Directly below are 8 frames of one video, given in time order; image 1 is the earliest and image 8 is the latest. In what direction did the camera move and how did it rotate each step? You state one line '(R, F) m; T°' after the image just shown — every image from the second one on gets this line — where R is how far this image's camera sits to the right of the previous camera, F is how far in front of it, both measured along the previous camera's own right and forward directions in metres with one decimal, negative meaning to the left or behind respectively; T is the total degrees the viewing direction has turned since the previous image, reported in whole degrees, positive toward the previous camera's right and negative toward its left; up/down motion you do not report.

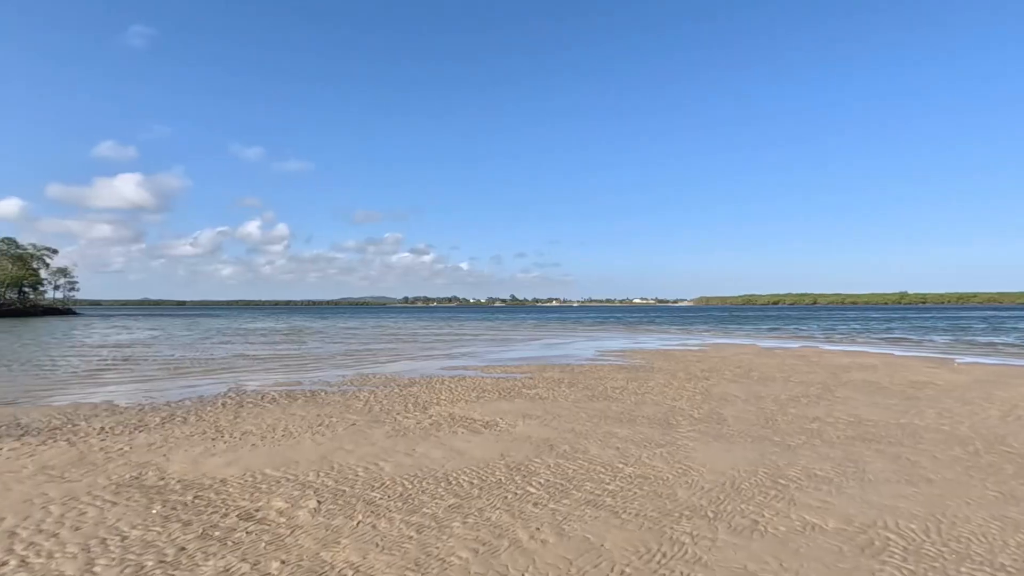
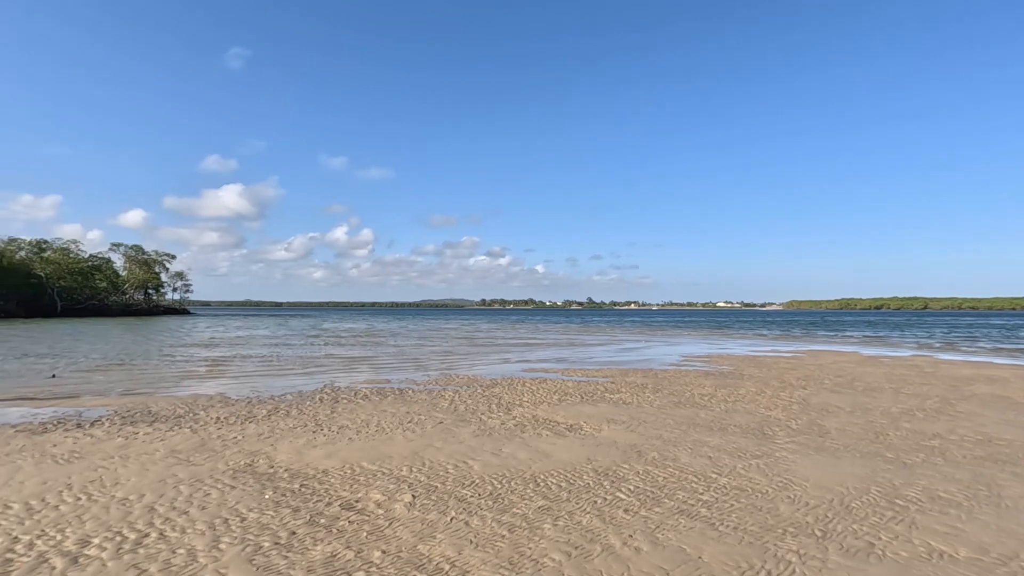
(-0.2, 0.0) m; -8°
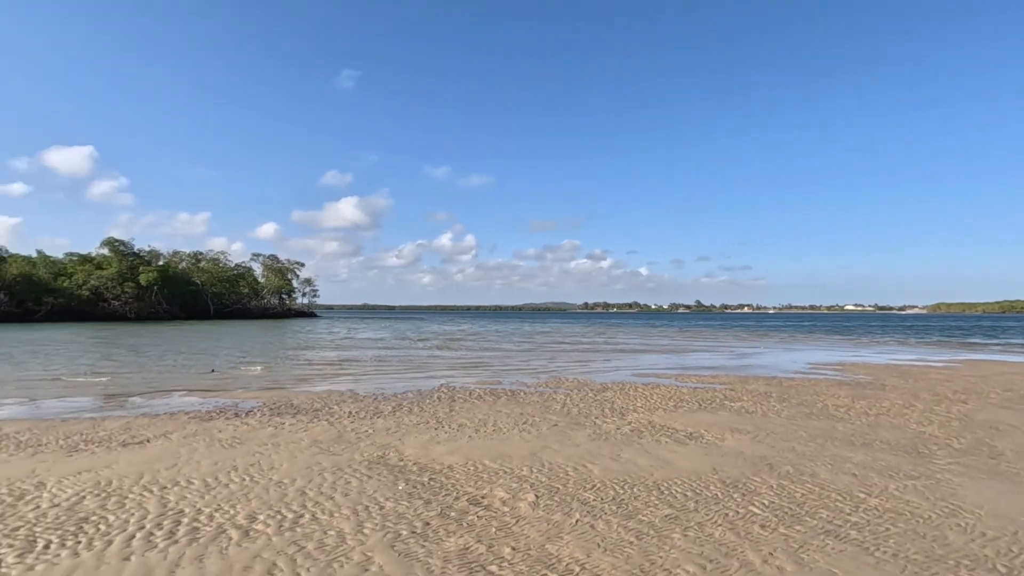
(-0.3, 0.0) m; -11°
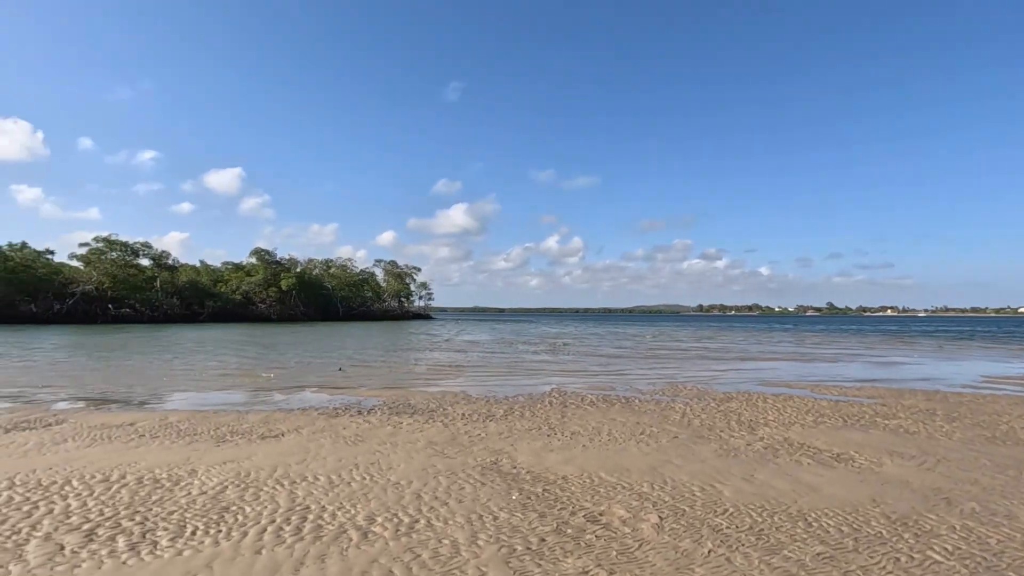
(-0.1, +0.4) m; -12°
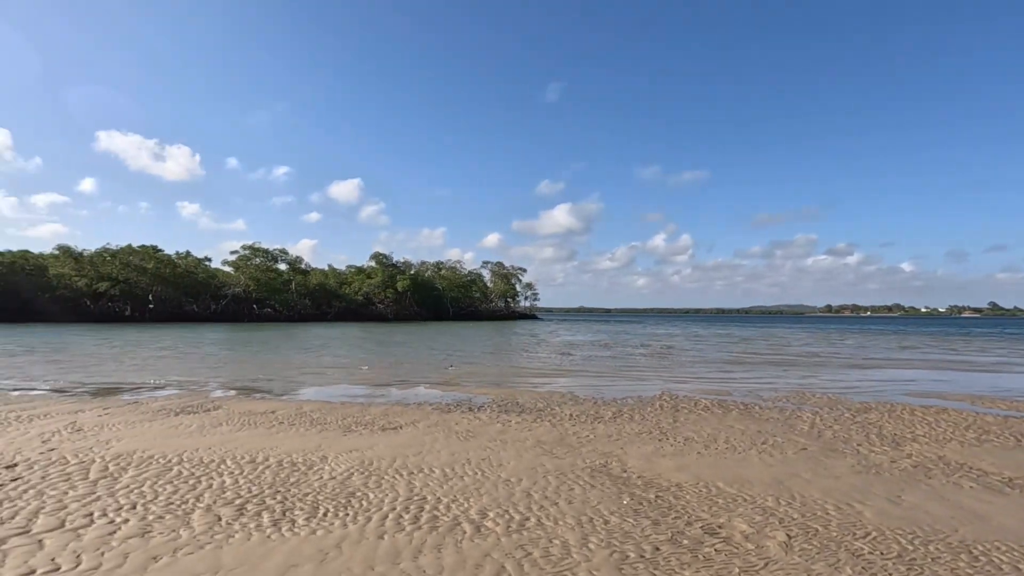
(-0.1, 0.0) m; -11°
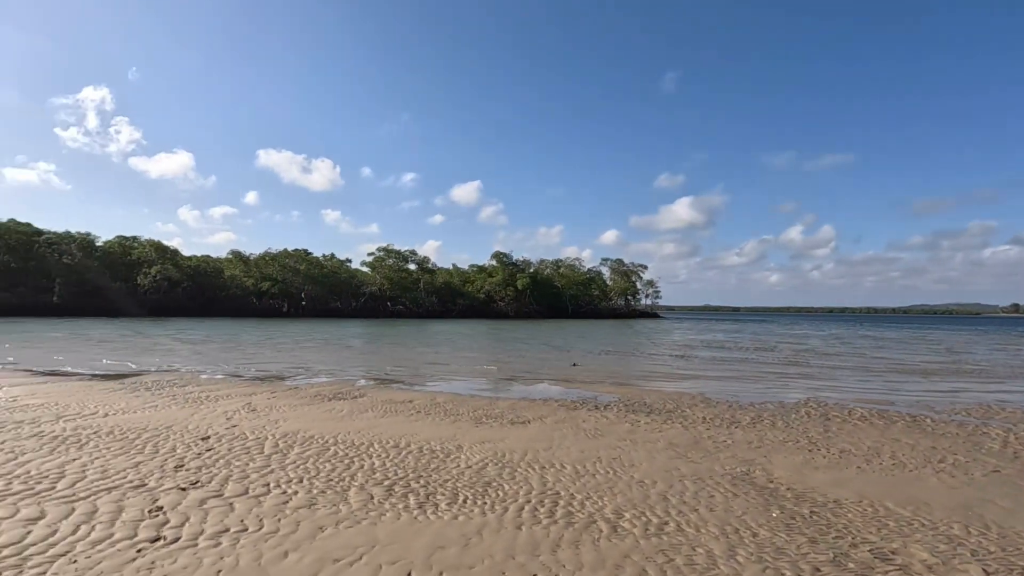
(-0.2, 0.0) m; -13°
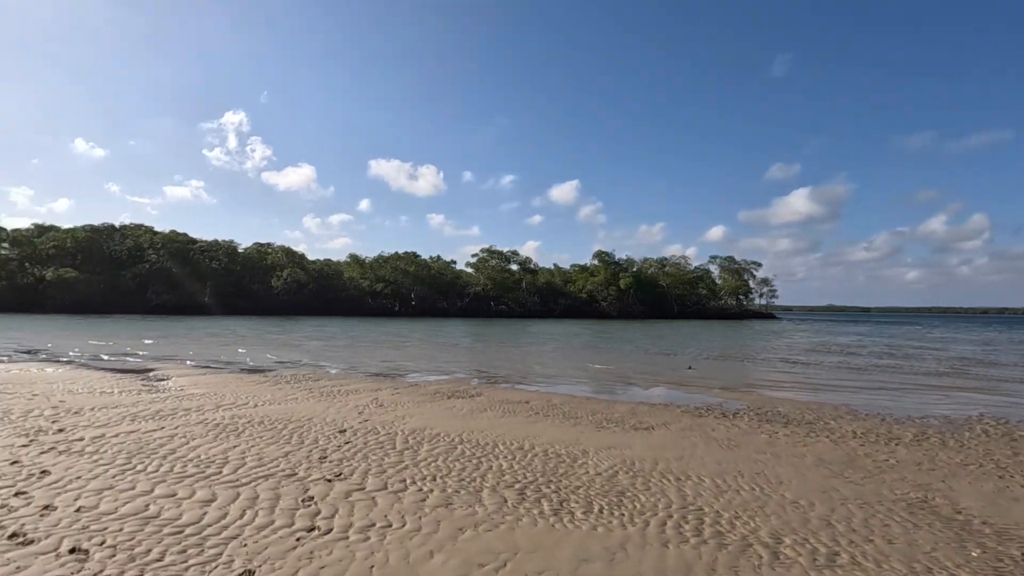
(-0.5, +0.2) m; -11°
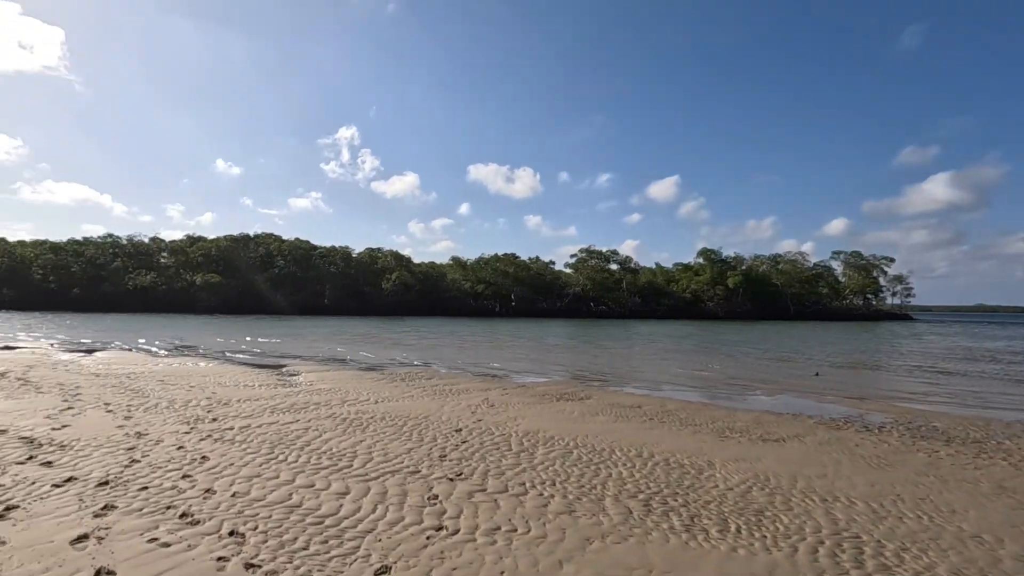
(-0.3, +0.2) m; -10°
